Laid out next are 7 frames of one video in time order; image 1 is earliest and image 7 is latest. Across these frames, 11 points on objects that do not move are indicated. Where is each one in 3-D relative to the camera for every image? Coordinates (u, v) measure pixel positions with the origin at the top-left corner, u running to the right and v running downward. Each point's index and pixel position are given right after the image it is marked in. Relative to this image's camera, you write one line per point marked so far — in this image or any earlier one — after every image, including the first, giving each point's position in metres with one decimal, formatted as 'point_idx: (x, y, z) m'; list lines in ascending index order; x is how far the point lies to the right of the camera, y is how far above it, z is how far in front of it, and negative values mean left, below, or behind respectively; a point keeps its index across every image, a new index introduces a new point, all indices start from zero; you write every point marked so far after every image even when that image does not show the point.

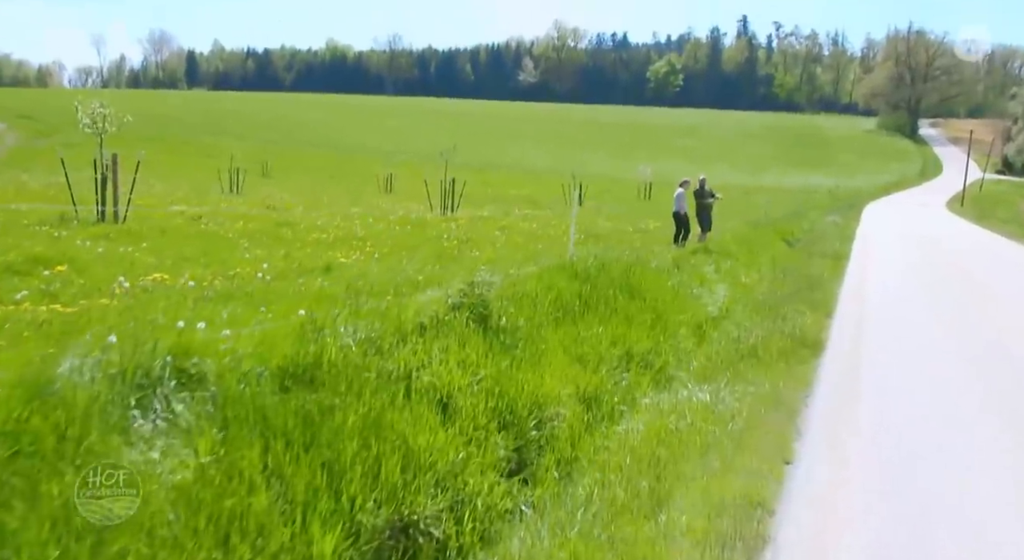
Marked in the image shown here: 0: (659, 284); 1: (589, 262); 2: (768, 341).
0: (+2.2, -0.1, +15.2) m
1: (+1.1, +0.2, +14.6) m
2: (+2.9, -0.7, +11.6) m
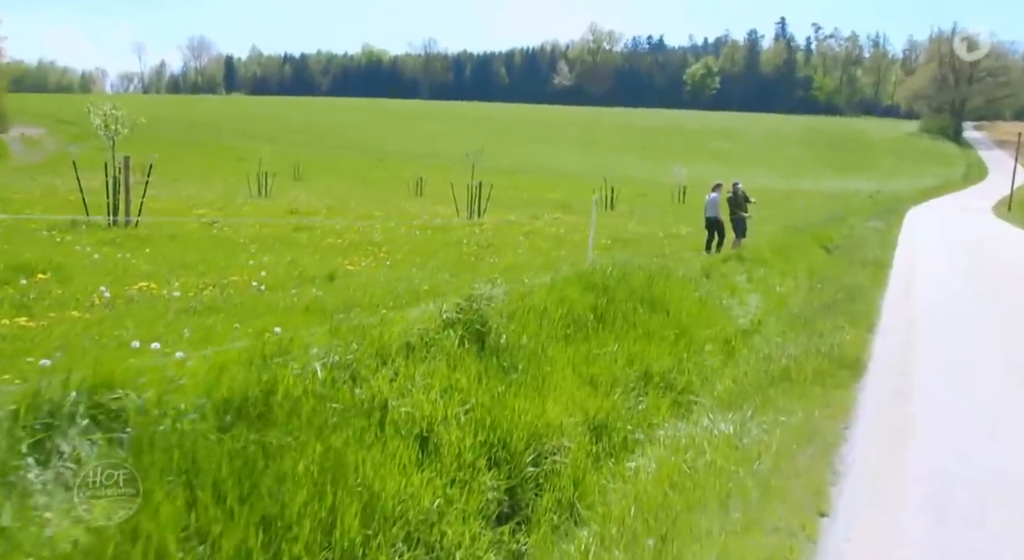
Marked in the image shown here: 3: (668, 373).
0: (+2.4, -0.2, +14.2) m
1: (+1.3, +0.1, +13.6) m
2: (+3.0, -0.8, +10.5) m
3: (+1.6, -0.9, +10.0) m
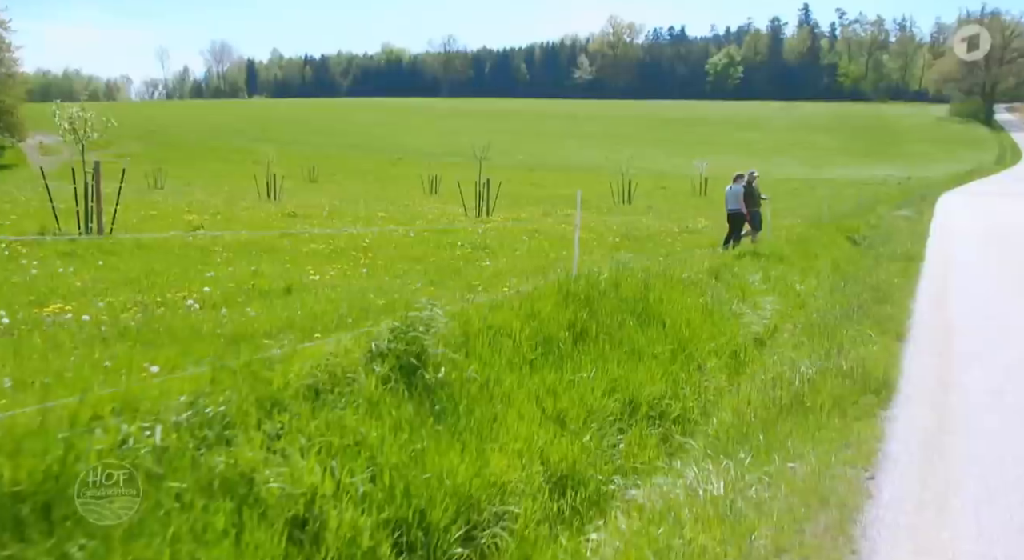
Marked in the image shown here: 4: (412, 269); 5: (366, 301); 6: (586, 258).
0: (+2.2, -0.3, +12.5) m
1: (+1.1, 0.0, +12.0) m
2: (+2.7, -0.9, +8.8) m
3: (+1.2, -1.0, +8.4) m
4: (-1.6, +0.2, +16.5) m
5: (-1.6, -0.2, +10.8) m
6: (+1.4, +0.4, +18.4) m
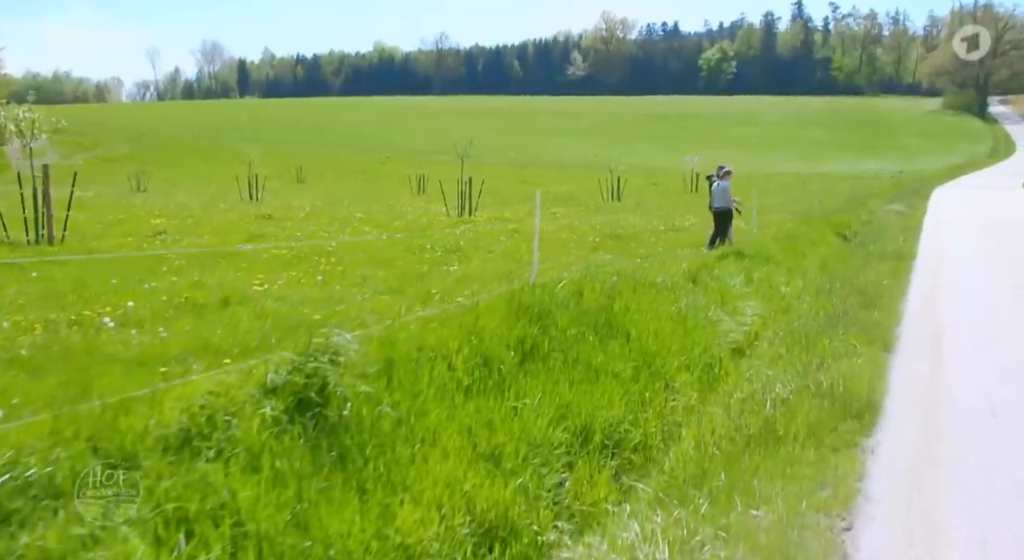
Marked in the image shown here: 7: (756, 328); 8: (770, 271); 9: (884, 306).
0: (+1.7, -0.3, +11.6) m
1: (+0.6, -0.1, +11.0) m
2: (+2.2, -0.9, +7.9) m
3: (+0.8, -1.1, +7.4) m
4: (-2.1, +0.1, +15.5) m
5: (-2.1, -0.4, +9.9) m
6: (+0.9, +0.3, +17.4) m
7: (+3.0, -0.6, +12.6) m
8: (+4.4, +0.2, +17.4) m
9: (+4.9, -0.3, +13.3) m
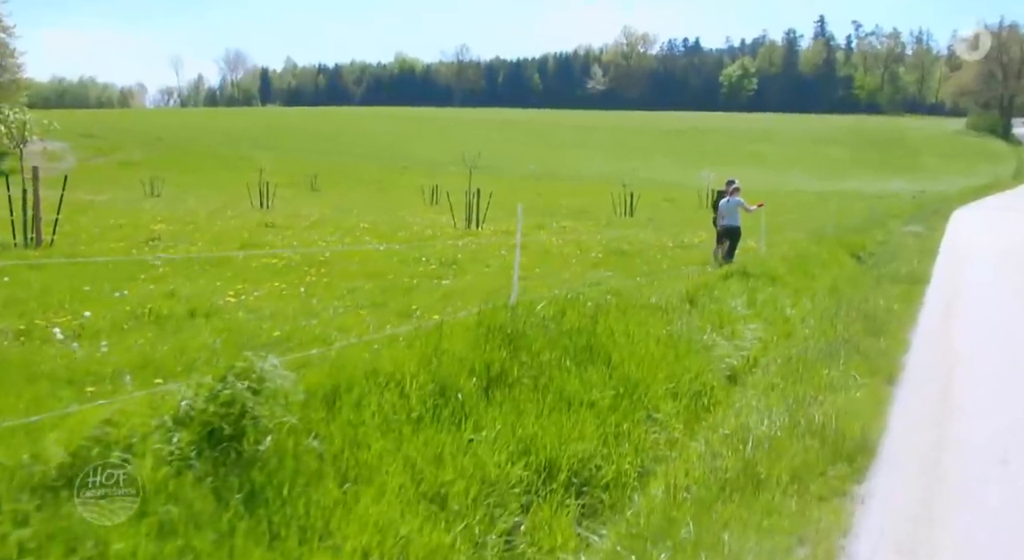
0: (+1.5, -0.6, +10.9) m
1: (+0.4, -0.3, +10.4) m
2: (+1.9, -1.1, +7.2) m
3: (+0.5, -1.3, +6.8) m
4: (-2.3, -0.1, +14.9) m
5: (-2.3, -0.5, +9.3) m
6: (+0.8, 0.0, +16.8) m
7: (+2.9, -0.9, +11.9) m
8: (+4.4, -0.2, +16.7) m
9: (+4.8, -0.7, +12.6) m
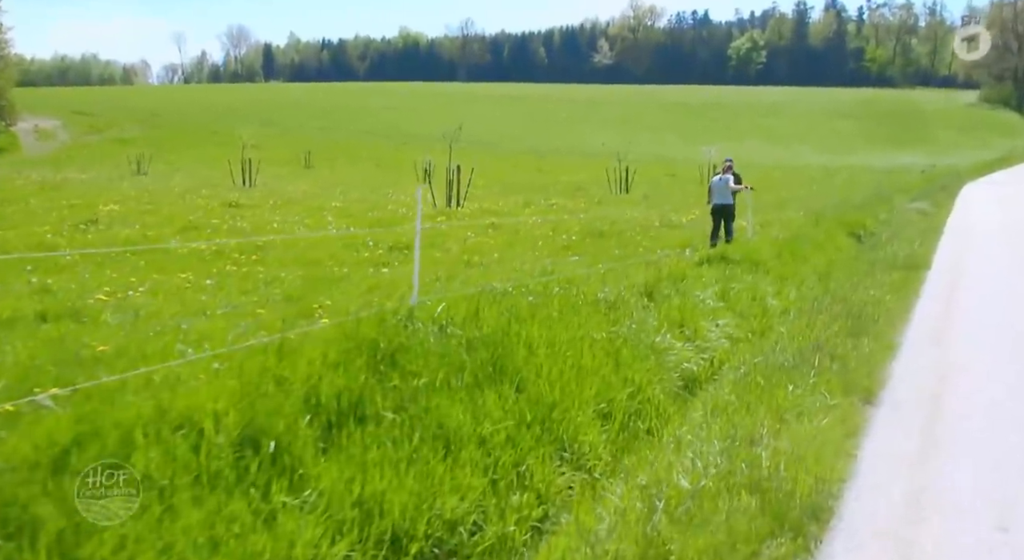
0: (+0.7, -0.5, +9.2) m
1: (-0.5, -0.2, +8.7) m
2: (+1.1, -1.2, +5.5) m
3: (-0.4, -1.3, +5.1) m
4: (-3.0, 0.0, +13.2) m
5: (-3.1, -0.5, +7.6) m
6: (0.0, +0.2, +15.0) m
7: (+2.1, -0.8, +10.2) m
8: (+3.6, 0.0, +14.9) m
9: (+4.0, -0.6, +10.9) m
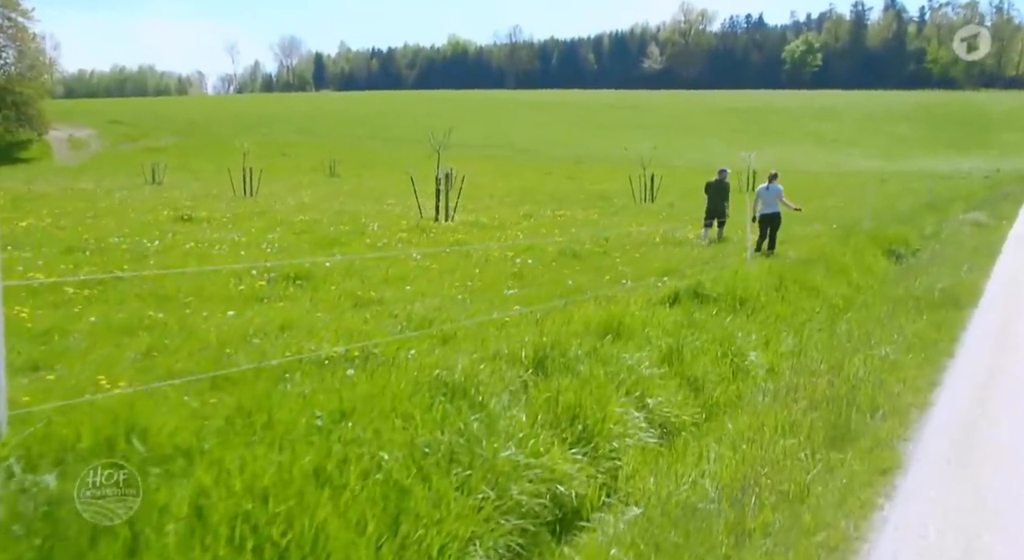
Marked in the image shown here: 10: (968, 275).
0: (-0.8, -1.0, +5.5) m
1: (-2.0, -0.7, +5.1) m
2: (-0.6, -1.6, +1.8) m
3: (-2.1, -1.7, +1.5) m
4: (-4.3, -0.5, +9.8) m
5: (-4.7, -0.9, +4.1) m
6: (-1.1, -0.3, +11.4) m
7: (+0.6, -1.3, +6.4) m
8: (+2.4, -0.5, +11.1) m
9: (+2.6, -1.0, +7.0) m
10: (+7.5, +0.1, +16.4) m
